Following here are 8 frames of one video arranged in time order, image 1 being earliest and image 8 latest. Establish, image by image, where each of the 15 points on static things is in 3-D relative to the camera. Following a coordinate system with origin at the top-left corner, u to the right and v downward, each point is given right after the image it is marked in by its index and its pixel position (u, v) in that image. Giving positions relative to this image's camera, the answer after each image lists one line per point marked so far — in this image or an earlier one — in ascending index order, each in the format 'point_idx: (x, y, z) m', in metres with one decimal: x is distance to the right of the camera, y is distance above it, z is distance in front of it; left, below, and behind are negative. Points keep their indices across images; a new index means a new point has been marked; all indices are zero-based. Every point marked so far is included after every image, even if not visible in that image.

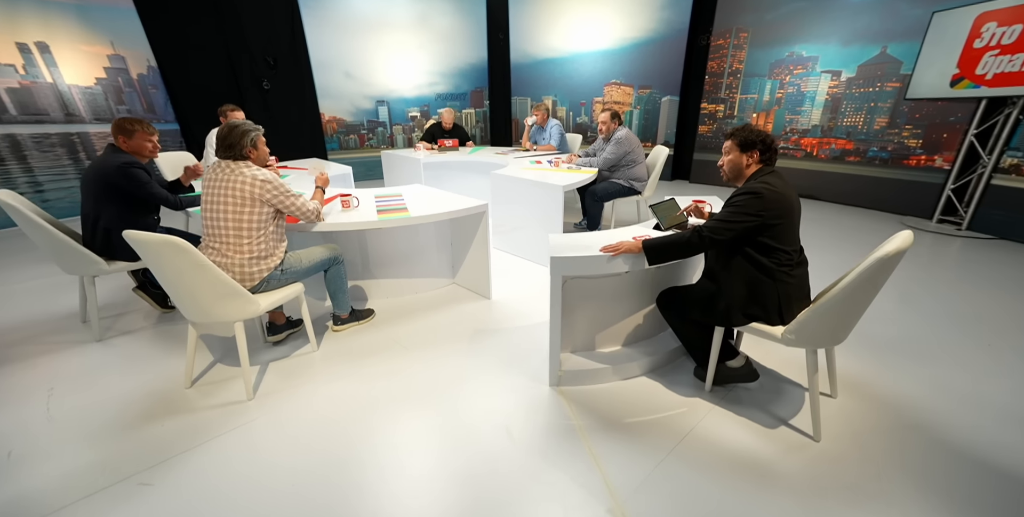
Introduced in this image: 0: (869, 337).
0: (+1.9, -0.4, +2.1) m
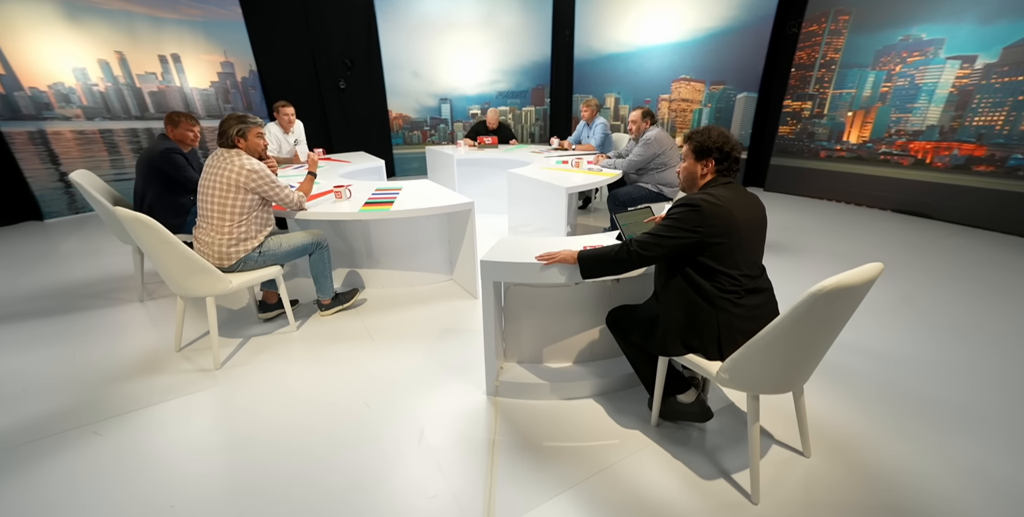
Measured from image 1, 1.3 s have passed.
0: (+1.7, -0.6, +1.7) m
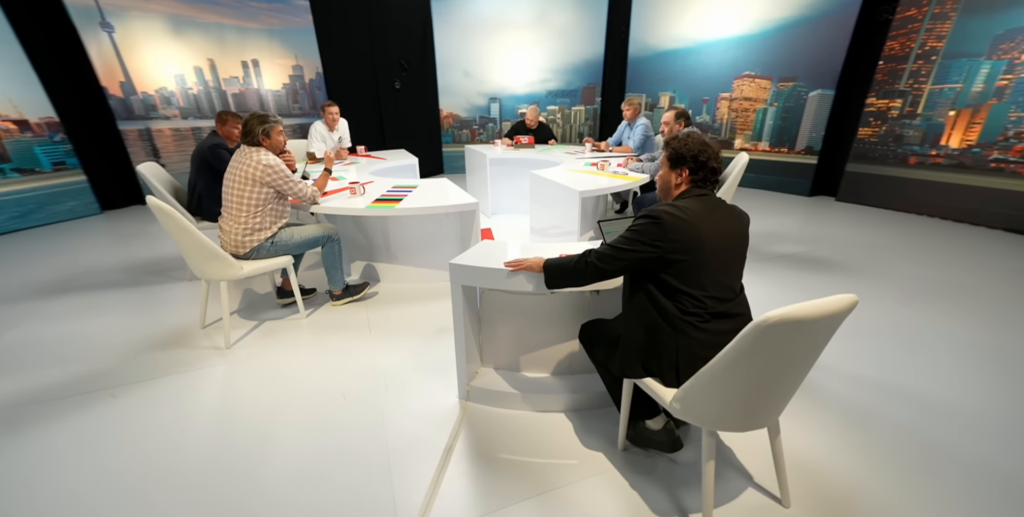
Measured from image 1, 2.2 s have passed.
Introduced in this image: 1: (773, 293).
0: (+1.5, -0.7, +1.4) m
1: (+1.7, -0.2, +2.6) m
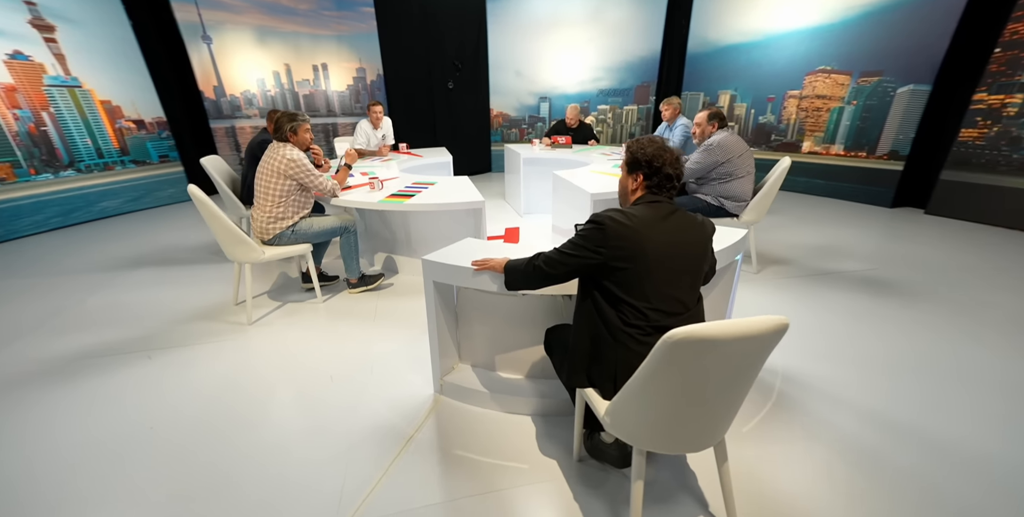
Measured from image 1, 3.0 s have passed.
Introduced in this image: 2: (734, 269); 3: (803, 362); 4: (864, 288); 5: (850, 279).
0: (+1.3, -0.7, +1.2) m
1: (+1.8, -0.3, +2.4) m
2: (+1.0, 0.0, +1.8) m
3: (+1.4, -0.5, +1.9) m
4: (+2.4, -0.2, +2.7) m
5: (+2.4, -0.1, +2.8) m
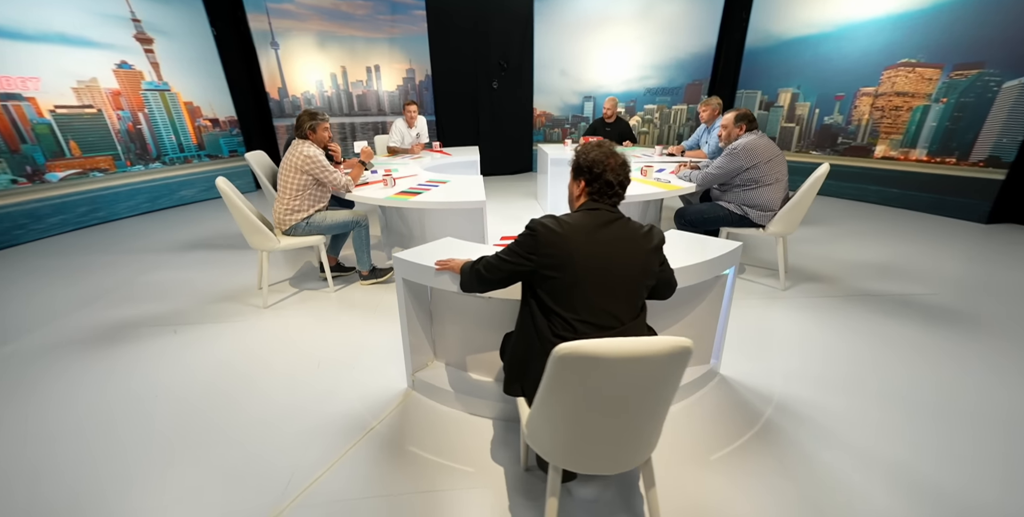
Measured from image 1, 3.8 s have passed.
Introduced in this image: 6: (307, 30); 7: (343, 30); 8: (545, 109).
0: (+1.1, -0.8, +1.0) m
1: (+1.7, -0.4, +2.1) m
2: (+0.9, -0.1, +1.7) m
3: (+1.3, -0.6, +1.7) m
4: (+2.4, -0.3, +2.3) m
5: (+2.4, -0.3, +2.4) m
6: (-3.2, +3.6, +6.2) m
7: (-2.8, +3.7, +6.4) m
8: (+0.6, +2.7, +7.1) m
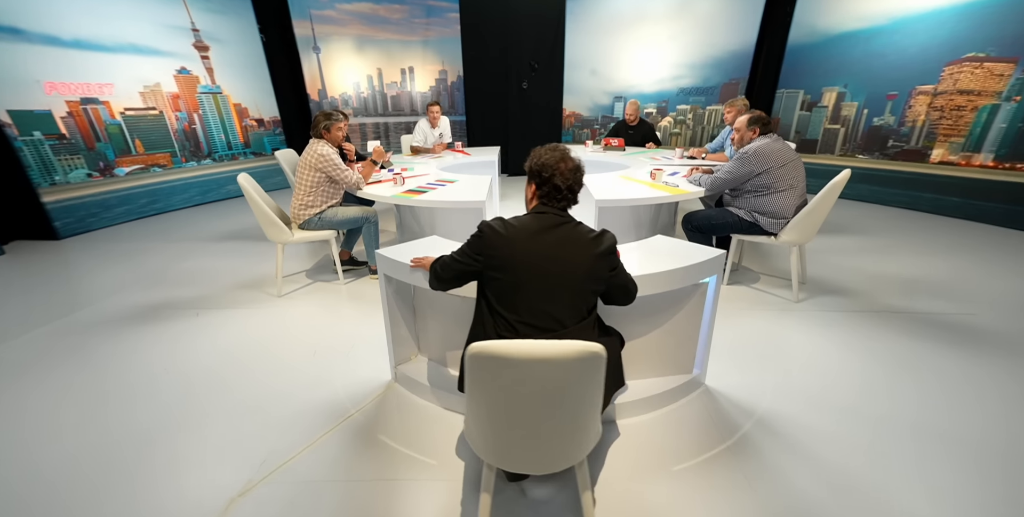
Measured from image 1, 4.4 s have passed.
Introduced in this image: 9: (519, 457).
0: (+0.9, -0.9, +1.0) m
1: (+1.6, -0.5, +2.0) m
2: (+0.8, -0.1, +1.6) m
3: (+1.2, -0.6, +1.6) m
4: (+2.3, -0.4, +2.1) m
5: (+2.4, -0.4, +2.2) m
6: (-2.7, +3.7, +6.5) m
7: (-2.2, +3.8, +6.7) m
8: (+1.1, +2.7, +7.0) m
9: (0.0, -0.5, +1.0) m
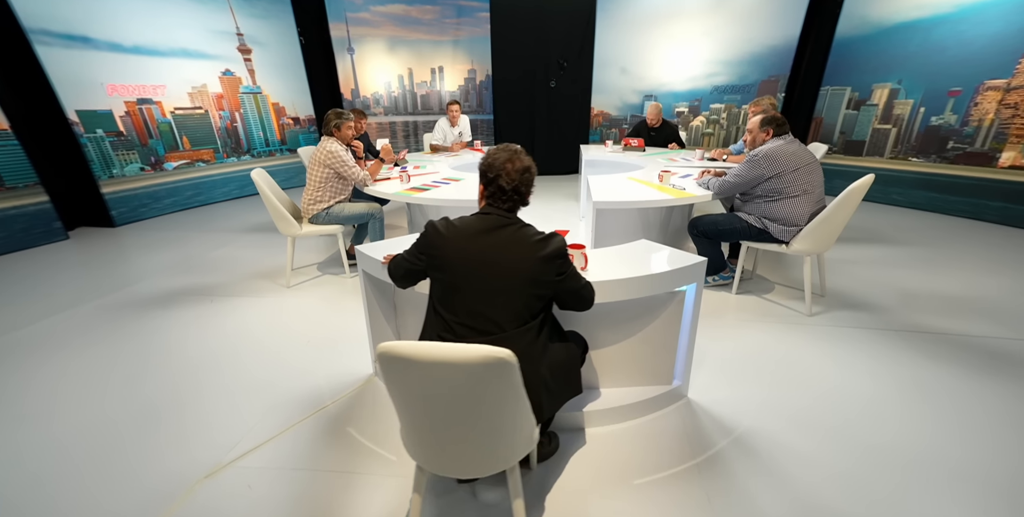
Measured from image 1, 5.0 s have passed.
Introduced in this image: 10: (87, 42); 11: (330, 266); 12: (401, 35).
0: (+0.7, -0.9, +0.9) m
1: (+1.5, -0.5, +1.8) m
2: (+0.7, -0.2, +1.5) m
3: (+1.0, -0.7, +1.5) m
4: (+2.2, -0.5, +1.9) m
5: (+2.3, -0.4, +2.0) m
6: (-2.3, +3.8, +6.7) m
7: (-1.8, +3.9, +6.8) m
8: (+1.6, +2.6, +6.9) m
9: (-0.2, -0.5, +1.0) m
10: (-4.7, +2.4, +4.3) m
11: (-1.4, -0.1, +3.2) m
12: (-1.9, +3.9, +6.8) m
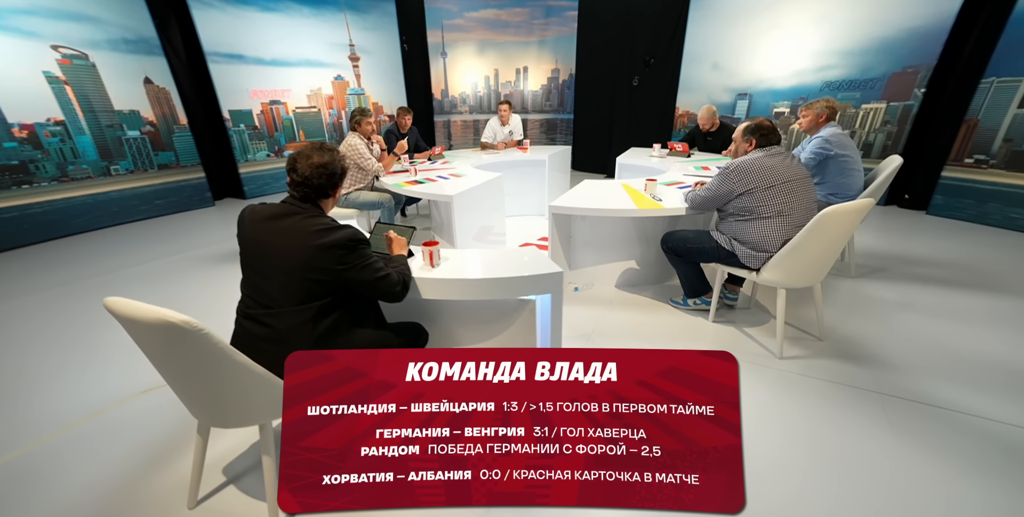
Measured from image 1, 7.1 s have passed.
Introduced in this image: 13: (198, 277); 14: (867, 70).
0: (-0.2, -0.9, +0.8) m
1: (+0.9, -0.7, +1.5) m
2: (+0.1, -0.2, +1.4) m
3: (+0.4, -0.7, +1.3) m
4: (+1.6, -0.7, +1.4) m
5: (+1.7, -0.7, +1.5) m
6: (-0.8, +4.0, +7.2) m
7: (-0.2, +4.0, +7.2) m
8: (+2.8, +2.4, +6.3) m
9: (-0.9, -0.4, +1.2) m
10: (-3.9, +2.9, +5.6) m
11: (-1.4, +0.1, +3.6) m
12: (-0.4, +4.0, +7.2) m
13: (-2.5, -0.1, +3.1) m
14: (+4.3, +2.3, +4.7) m
